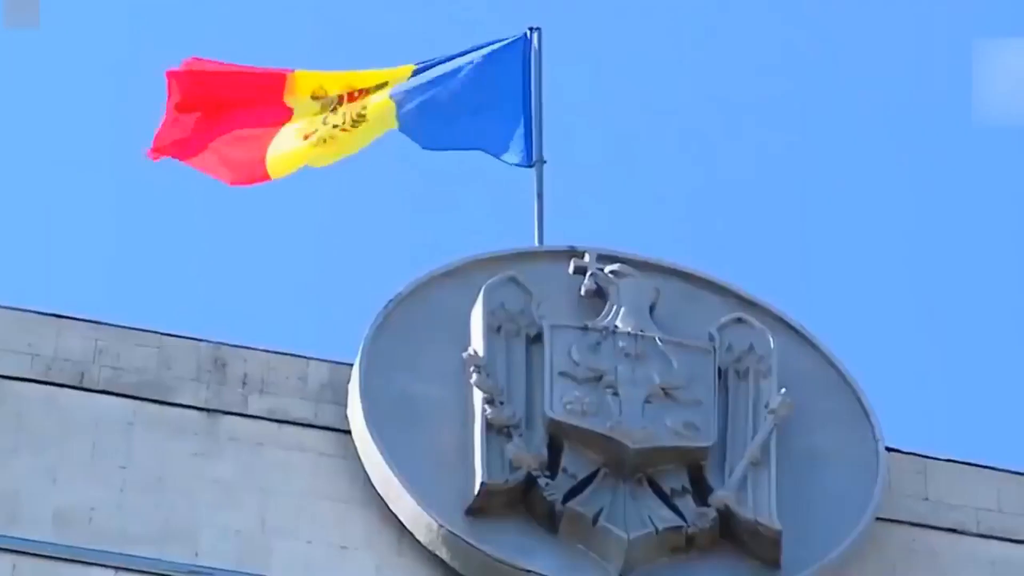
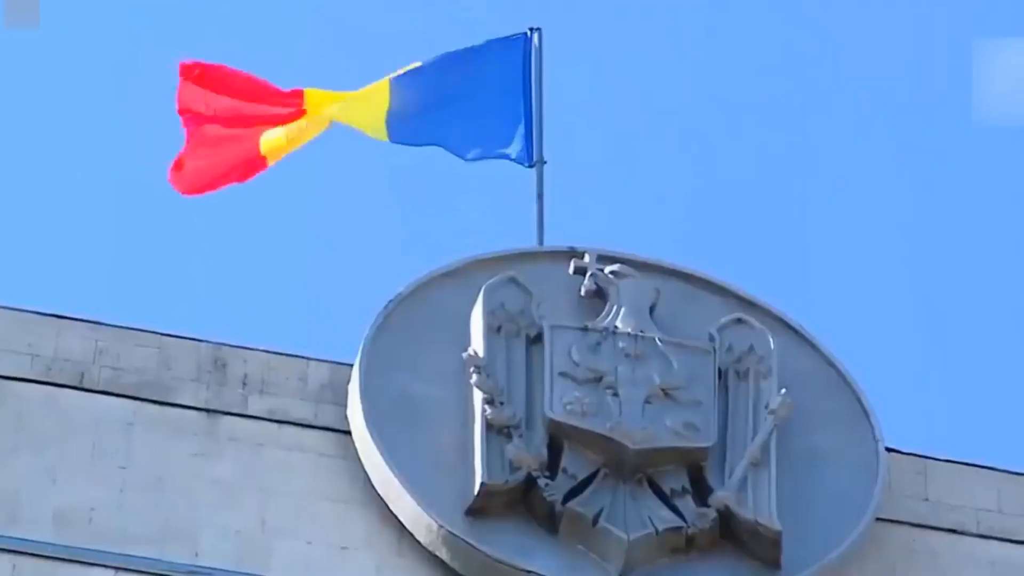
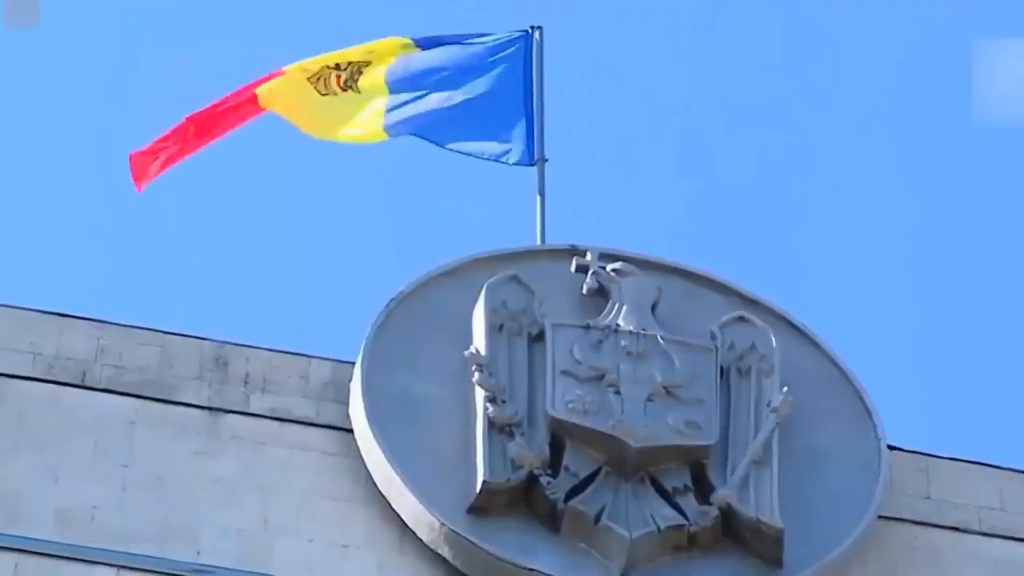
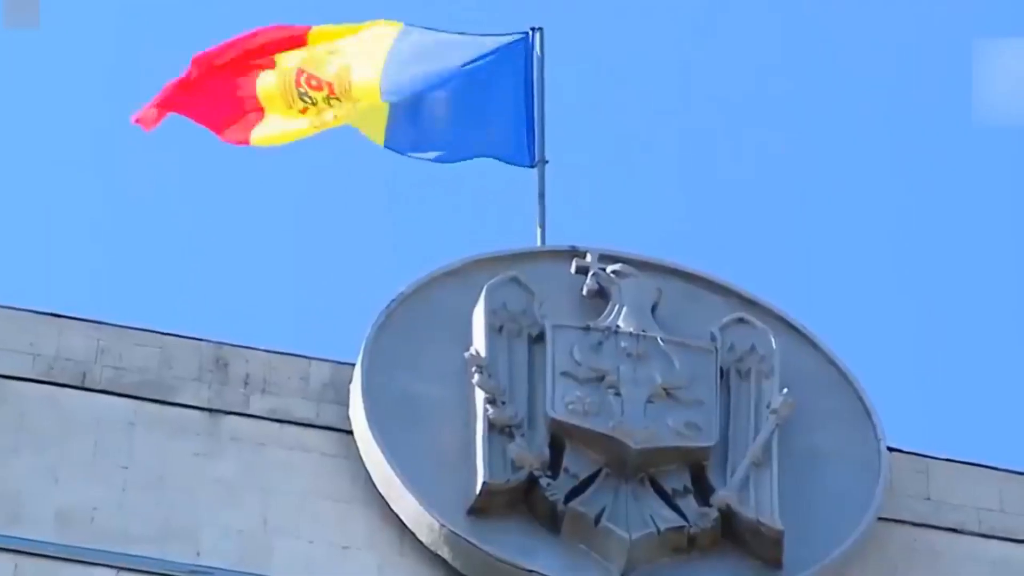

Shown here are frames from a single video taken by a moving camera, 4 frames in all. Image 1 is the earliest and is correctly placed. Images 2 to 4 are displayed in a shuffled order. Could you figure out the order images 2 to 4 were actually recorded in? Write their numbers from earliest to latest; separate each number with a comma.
2, 3, 4
